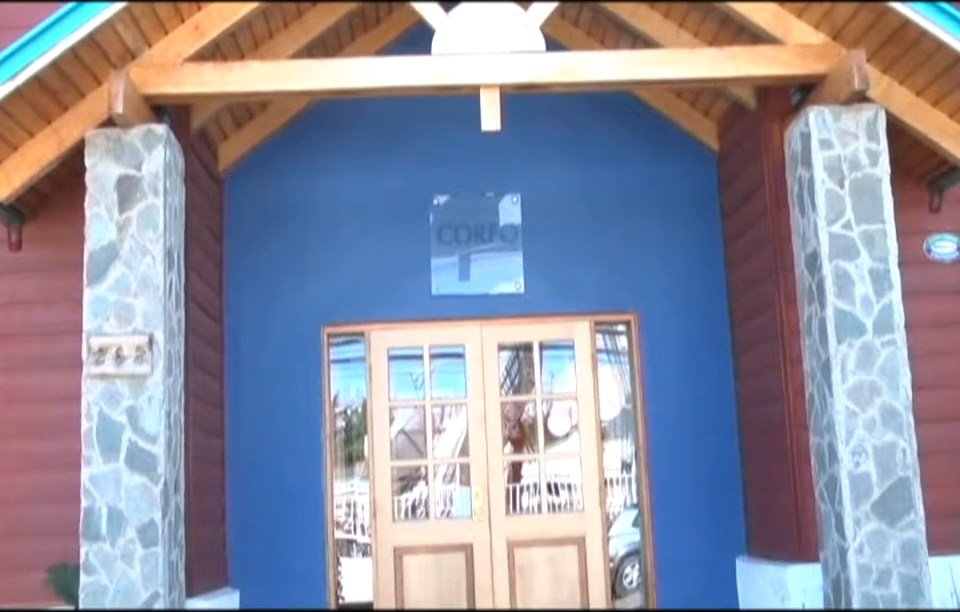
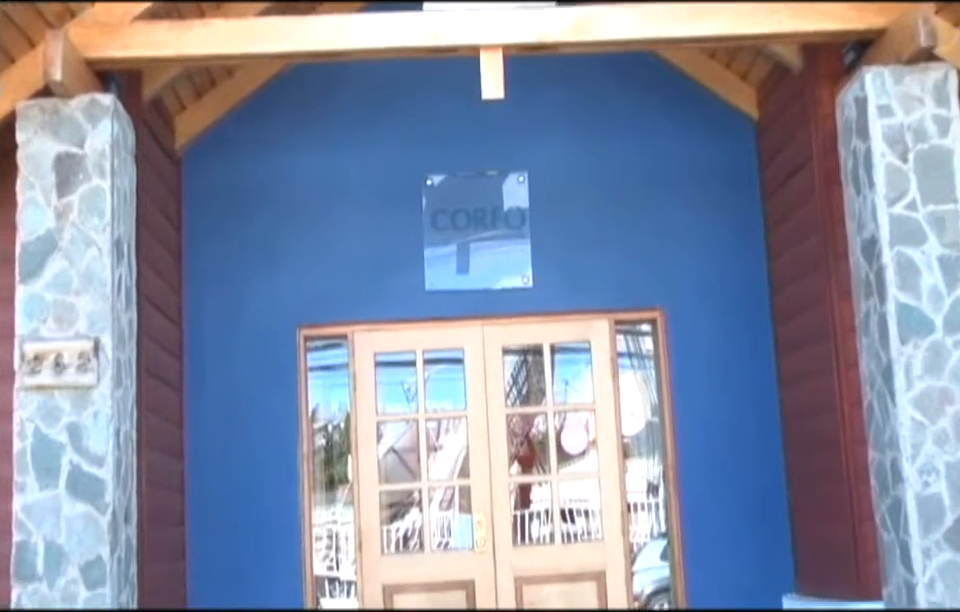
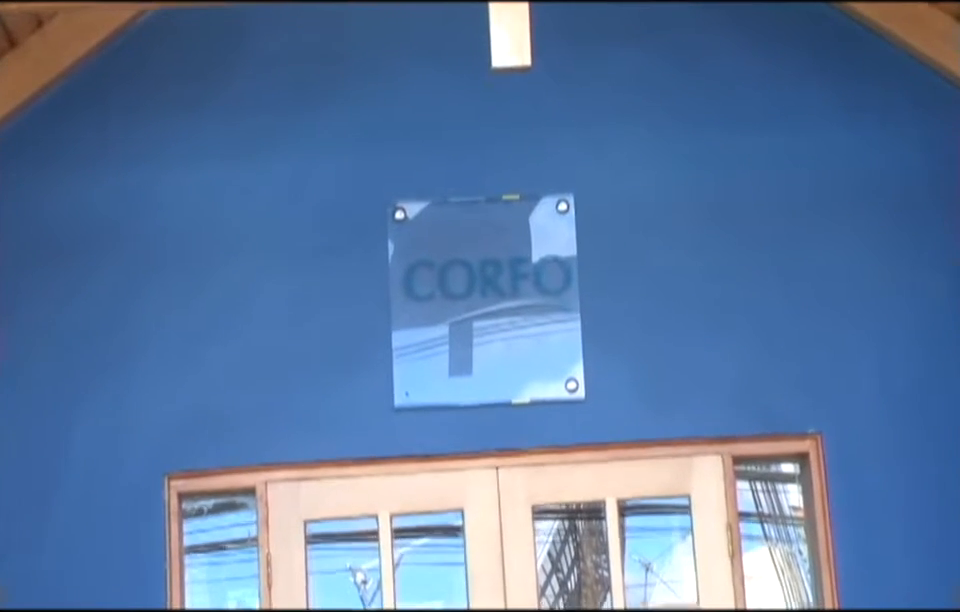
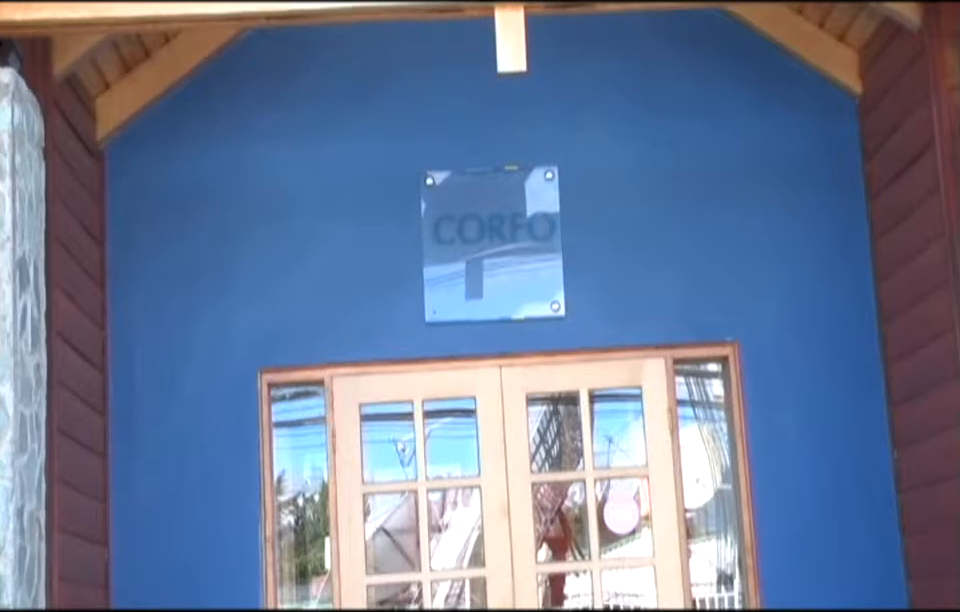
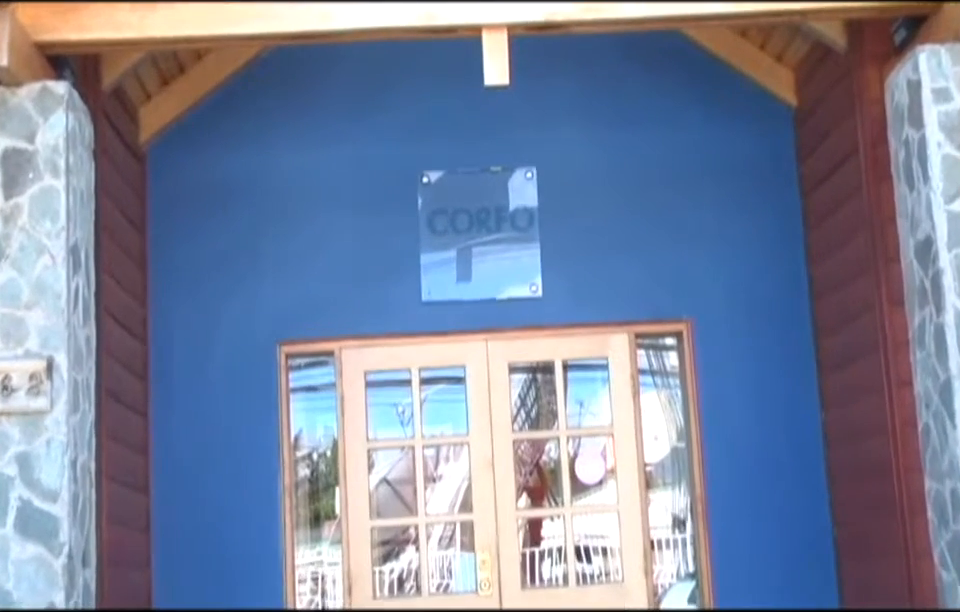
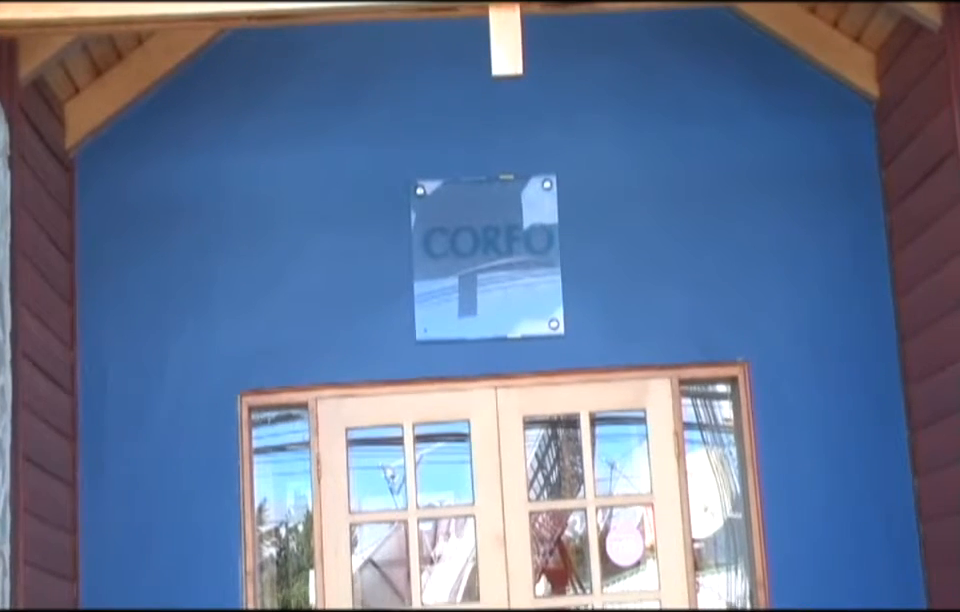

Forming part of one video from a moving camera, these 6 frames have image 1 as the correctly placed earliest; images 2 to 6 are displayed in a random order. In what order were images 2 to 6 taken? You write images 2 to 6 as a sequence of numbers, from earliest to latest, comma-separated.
2, 5, 4, 6, 3
